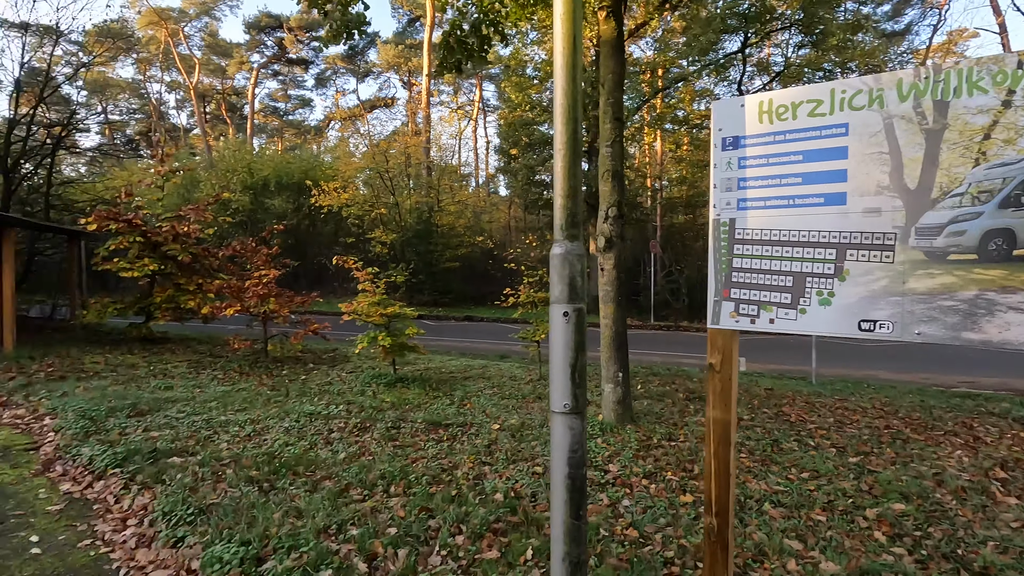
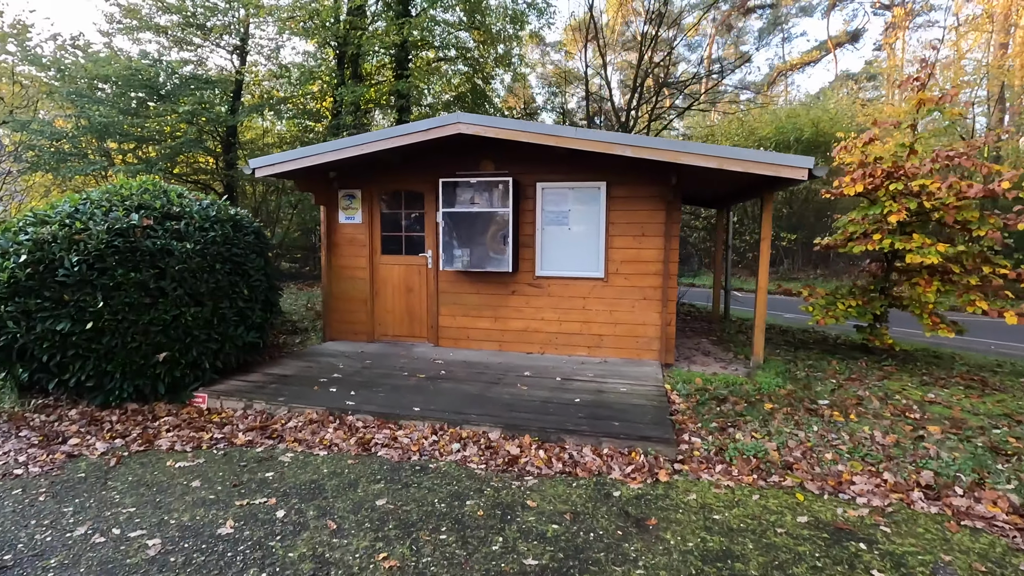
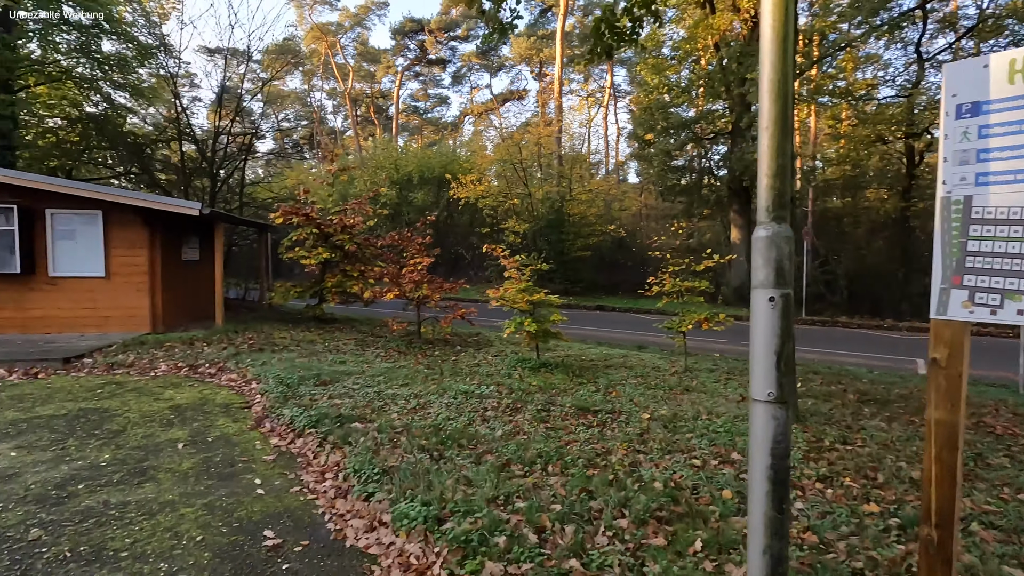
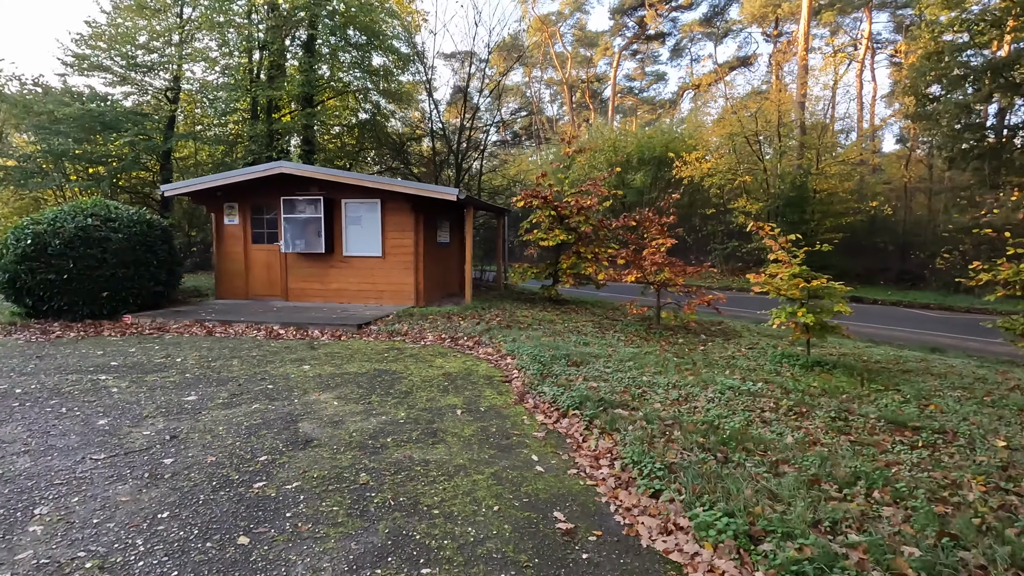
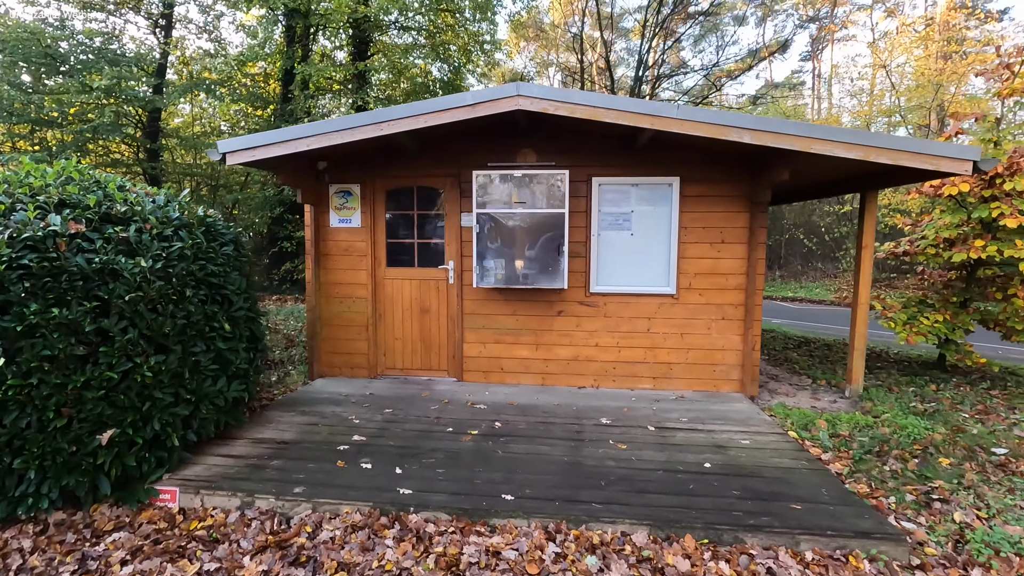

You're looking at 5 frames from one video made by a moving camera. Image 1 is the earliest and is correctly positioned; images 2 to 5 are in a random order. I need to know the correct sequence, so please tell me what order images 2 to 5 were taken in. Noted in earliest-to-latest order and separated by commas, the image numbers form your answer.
3, 4, 2, 5
